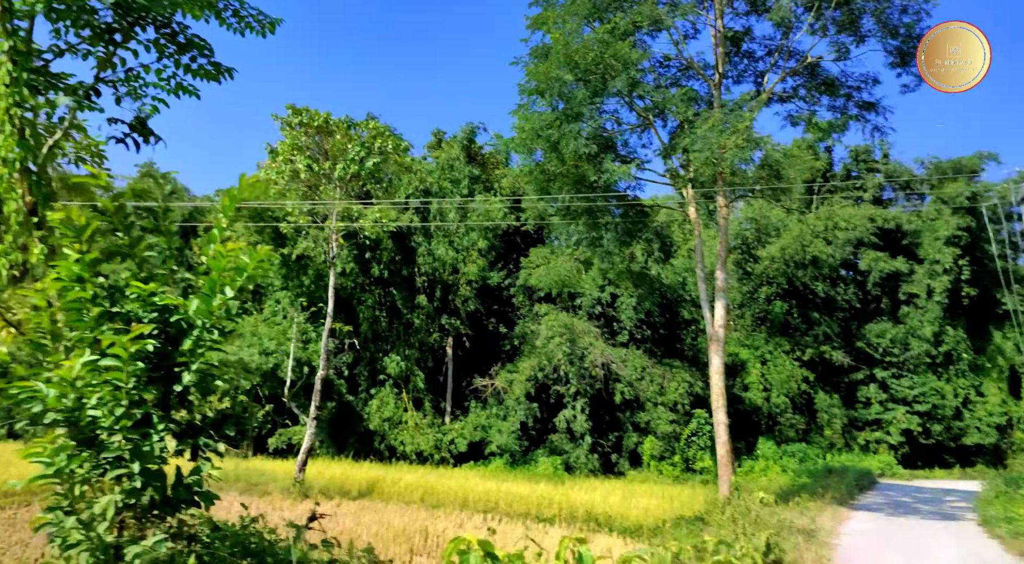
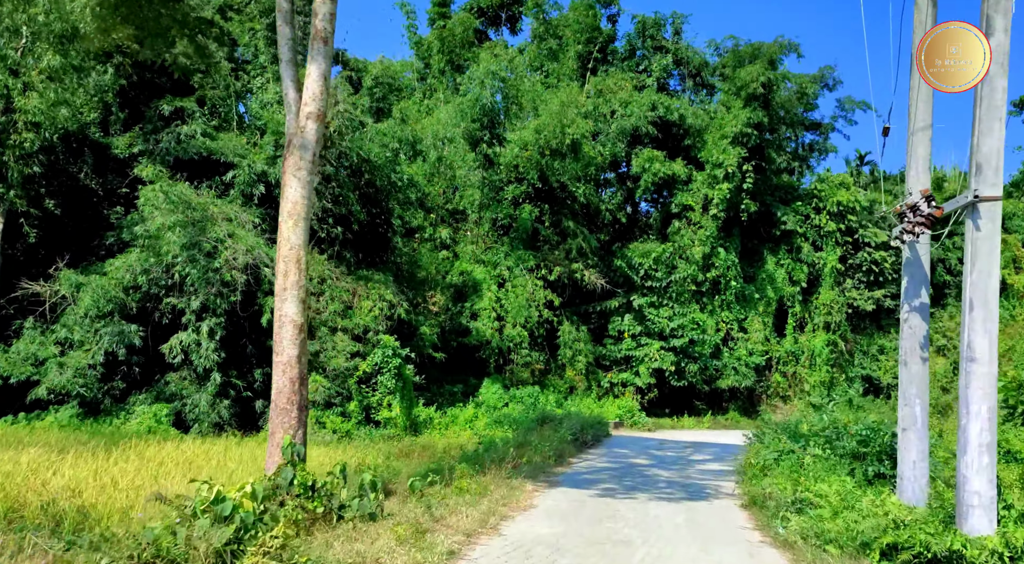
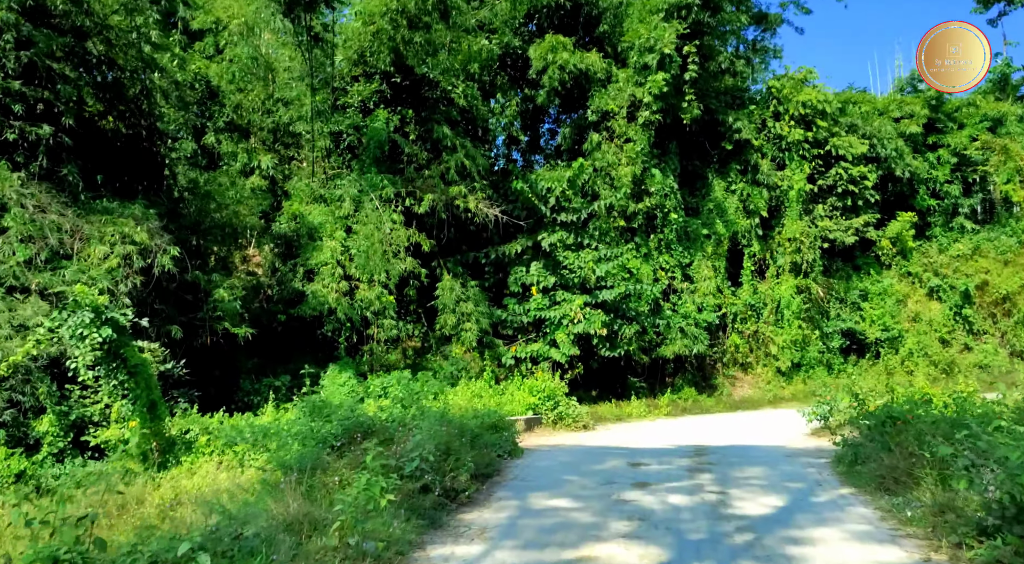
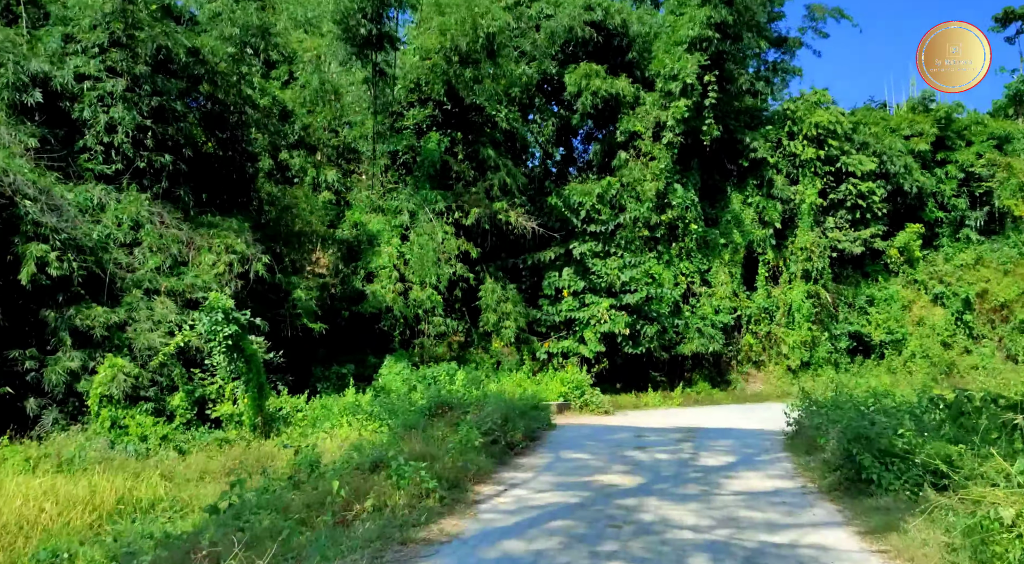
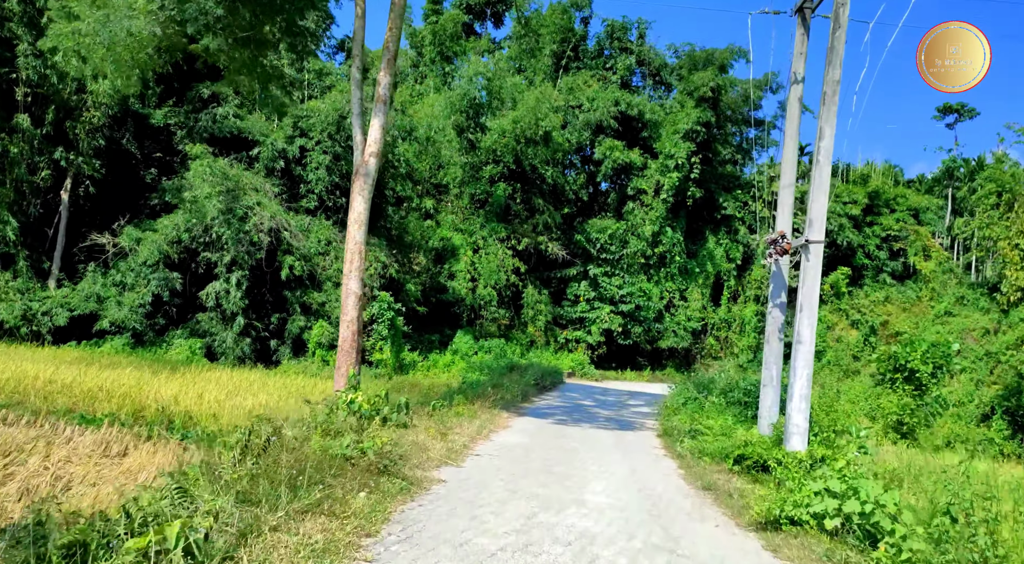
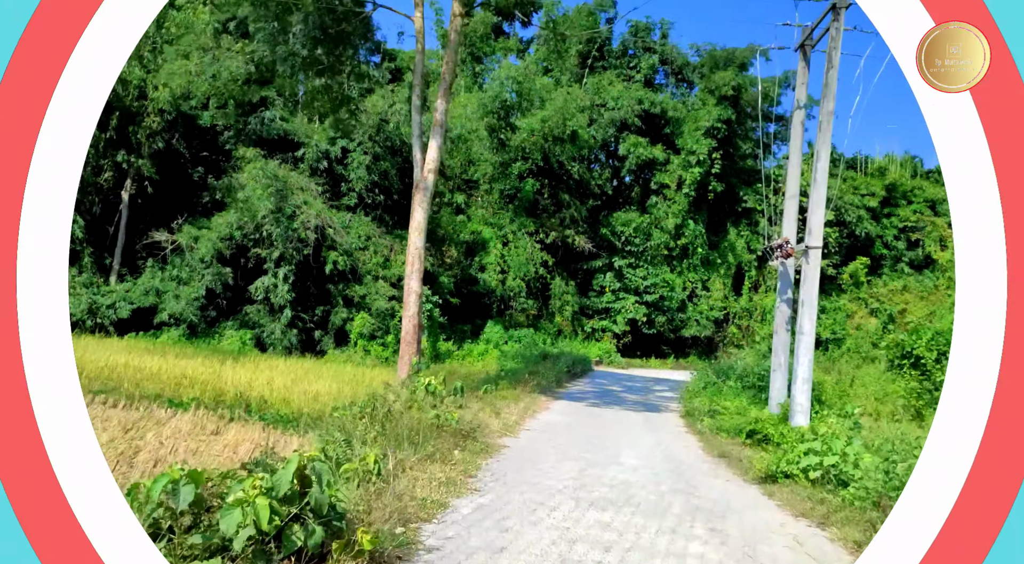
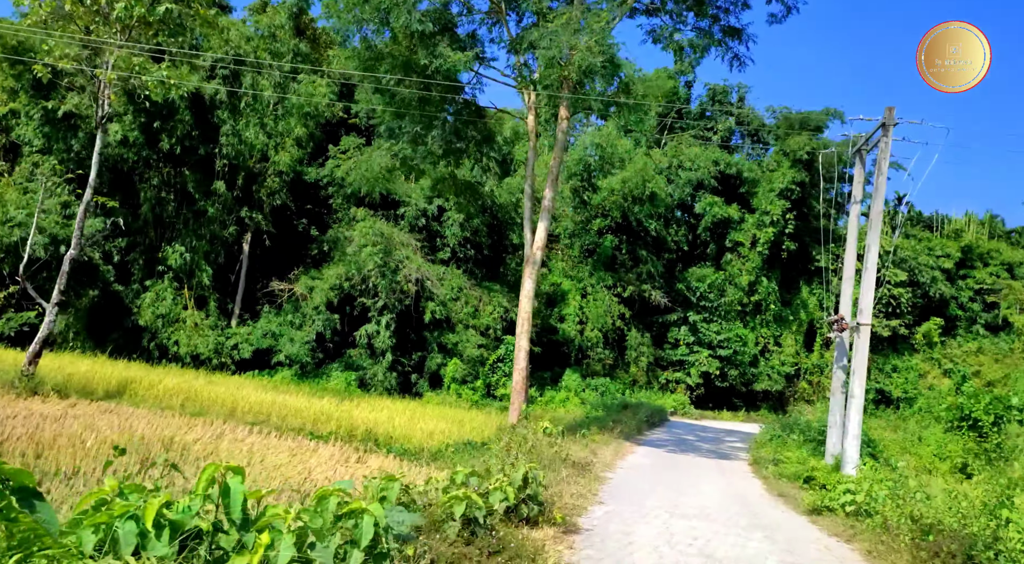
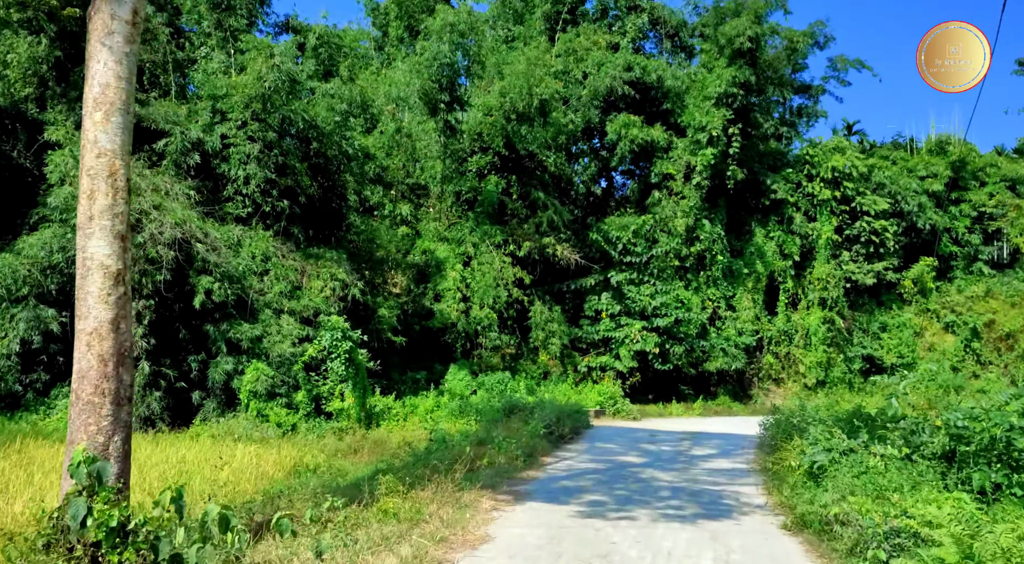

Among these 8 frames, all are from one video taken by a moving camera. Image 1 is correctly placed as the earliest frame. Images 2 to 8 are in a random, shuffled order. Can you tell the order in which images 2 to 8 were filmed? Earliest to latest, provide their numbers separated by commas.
7, 6, 5, 2, 8, 4, 3
